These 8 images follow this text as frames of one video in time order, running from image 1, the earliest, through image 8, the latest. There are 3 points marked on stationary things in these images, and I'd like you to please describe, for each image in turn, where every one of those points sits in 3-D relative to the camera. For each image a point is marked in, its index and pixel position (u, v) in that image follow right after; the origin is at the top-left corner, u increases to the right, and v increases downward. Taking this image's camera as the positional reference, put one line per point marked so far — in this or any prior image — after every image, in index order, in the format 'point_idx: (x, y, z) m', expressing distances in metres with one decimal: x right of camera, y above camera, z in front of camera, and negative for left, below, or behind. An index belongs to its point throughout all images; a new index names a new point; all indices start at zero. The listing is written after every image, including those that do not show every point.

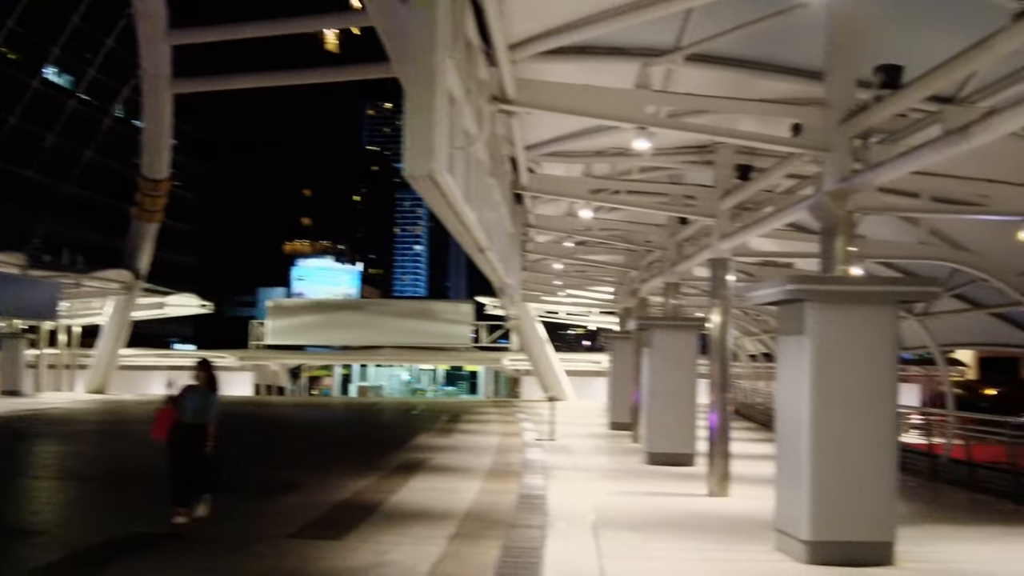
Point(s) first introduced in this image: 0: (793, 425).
0: (+3.0, -1.5, +10.6) m
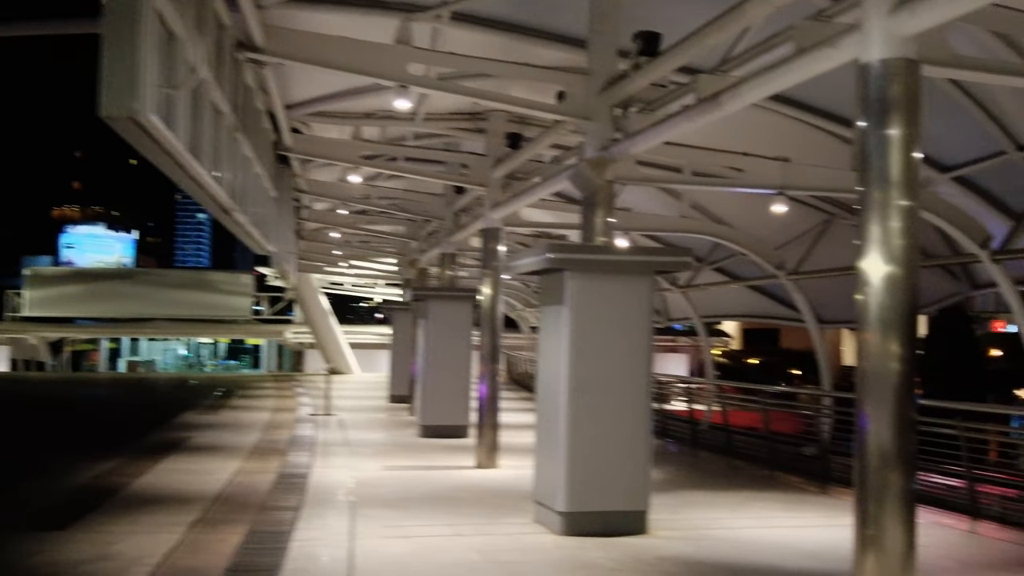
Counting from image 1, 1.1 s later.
0: (+0.4, -1.1, +10.5) m
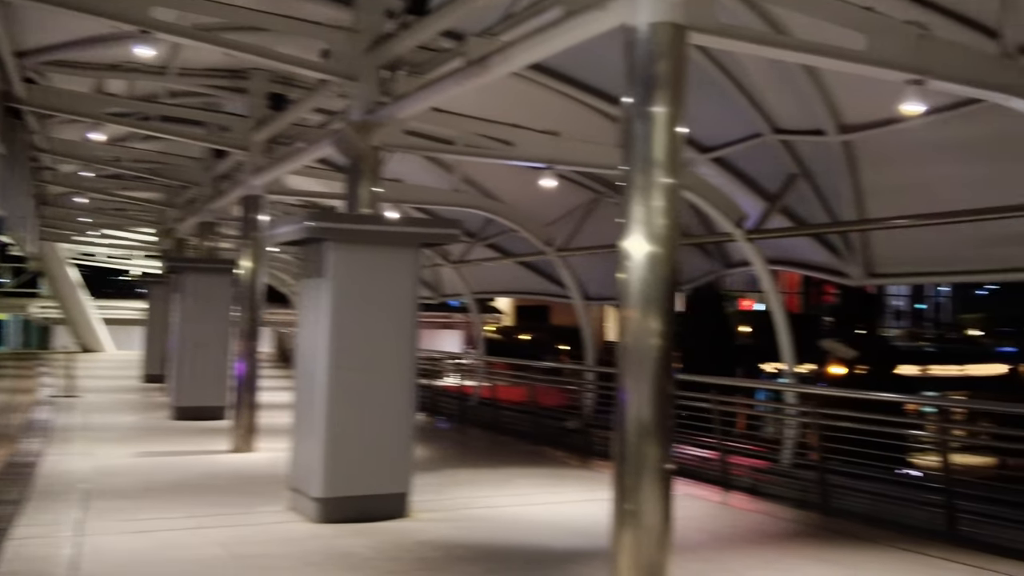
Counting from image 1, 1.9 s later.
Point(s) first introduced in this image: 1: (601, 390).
0: (-2.0, -0.9, +9.8) m
1: (+1.4, -1.6, +15.6) m
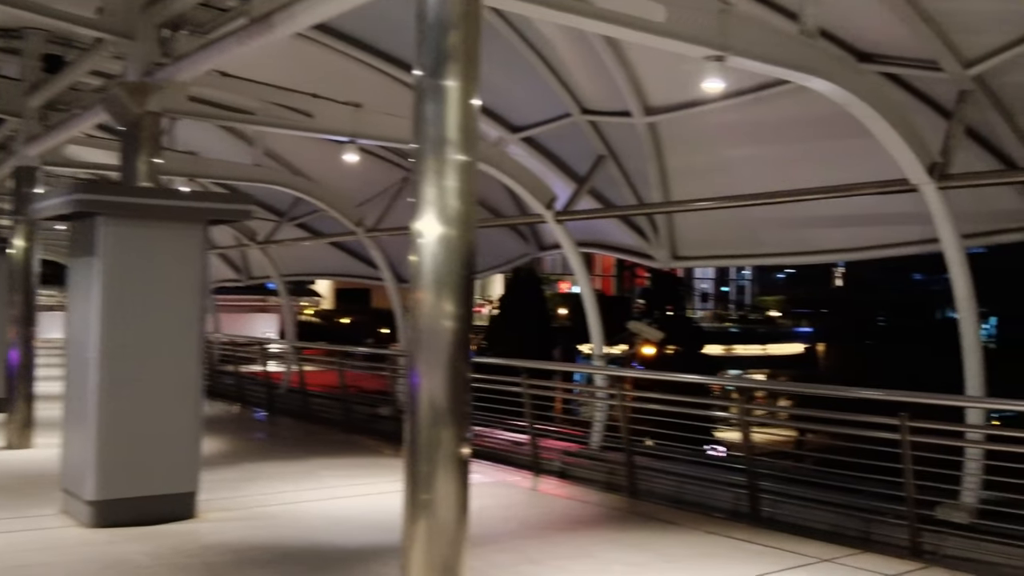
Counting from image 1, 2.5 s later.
0: (-3.8, -0.7, +8.8) m
1: (-1.5, -1.3, +15.2) m
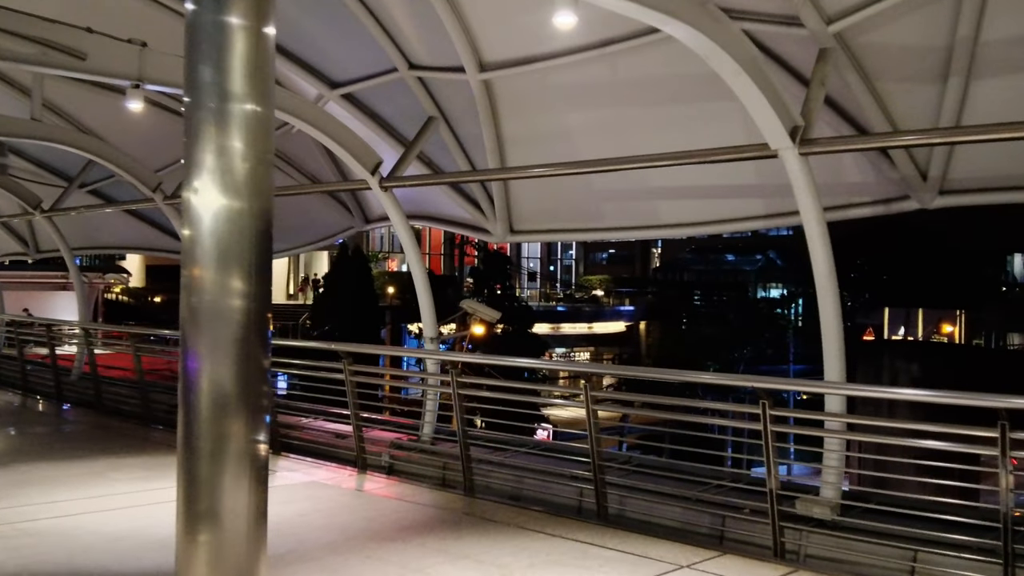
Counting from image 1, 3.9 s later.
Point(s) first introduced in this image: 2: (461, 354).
0: (-5.2, -0.5, +7.0) m
1: (-4.0, -1.0, +13.6) m
2: (-0.5, -0.6, +9.4) m
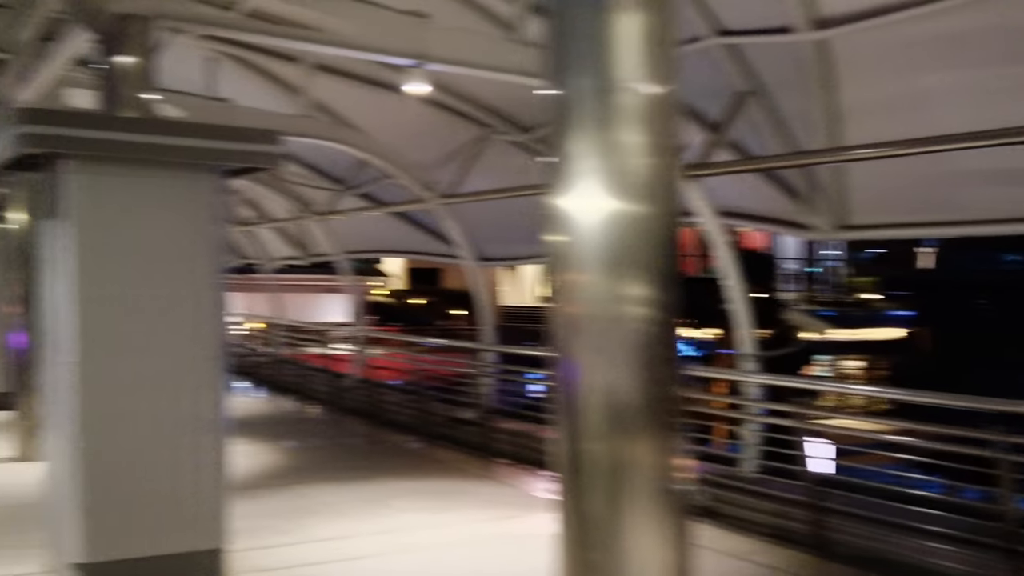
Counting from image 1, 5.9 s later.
0: (-2.9, -0.5, +6.4) m
1: (-0.2, -1.0, +12.6) m
2: (+2.2, -0.7, +7.7) m
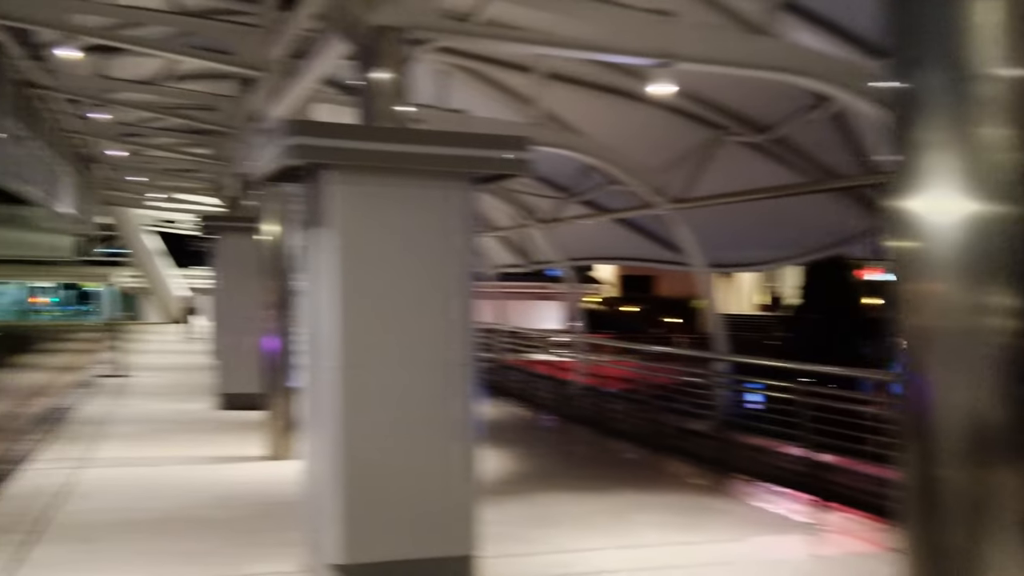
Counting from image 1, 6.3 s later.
0: (-1.3, -0.6, +6.6) m
1: (+2.6, -1.1, +12.1) m
2: (+4.0, -0.7, +6.8) m
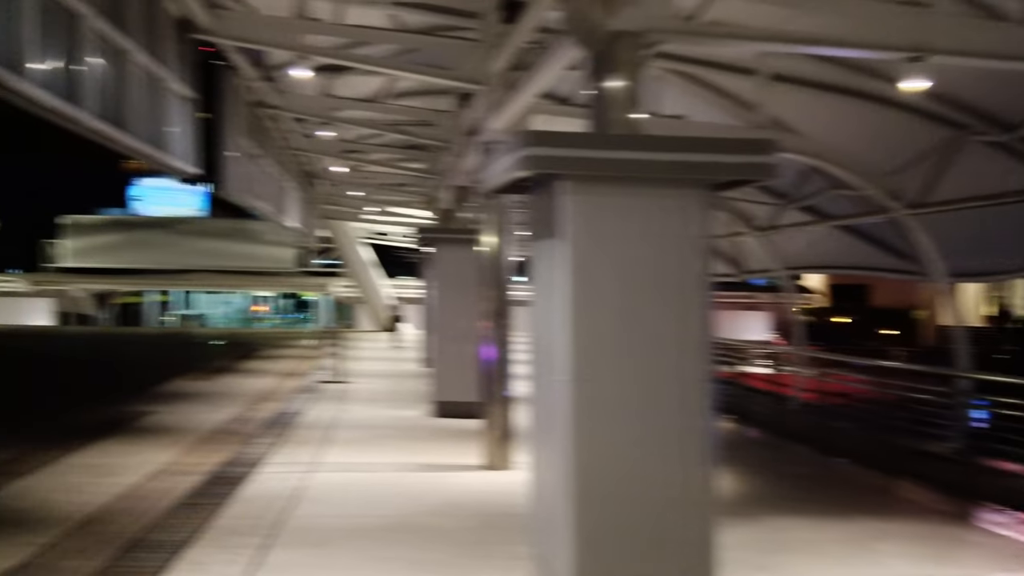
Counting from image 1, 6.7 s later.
0: (+0.2, -0.6, +6.5) m
1: (+5.2, -1.3, +11.1) m
2: (+5.4, -0.8, +5.7) m
